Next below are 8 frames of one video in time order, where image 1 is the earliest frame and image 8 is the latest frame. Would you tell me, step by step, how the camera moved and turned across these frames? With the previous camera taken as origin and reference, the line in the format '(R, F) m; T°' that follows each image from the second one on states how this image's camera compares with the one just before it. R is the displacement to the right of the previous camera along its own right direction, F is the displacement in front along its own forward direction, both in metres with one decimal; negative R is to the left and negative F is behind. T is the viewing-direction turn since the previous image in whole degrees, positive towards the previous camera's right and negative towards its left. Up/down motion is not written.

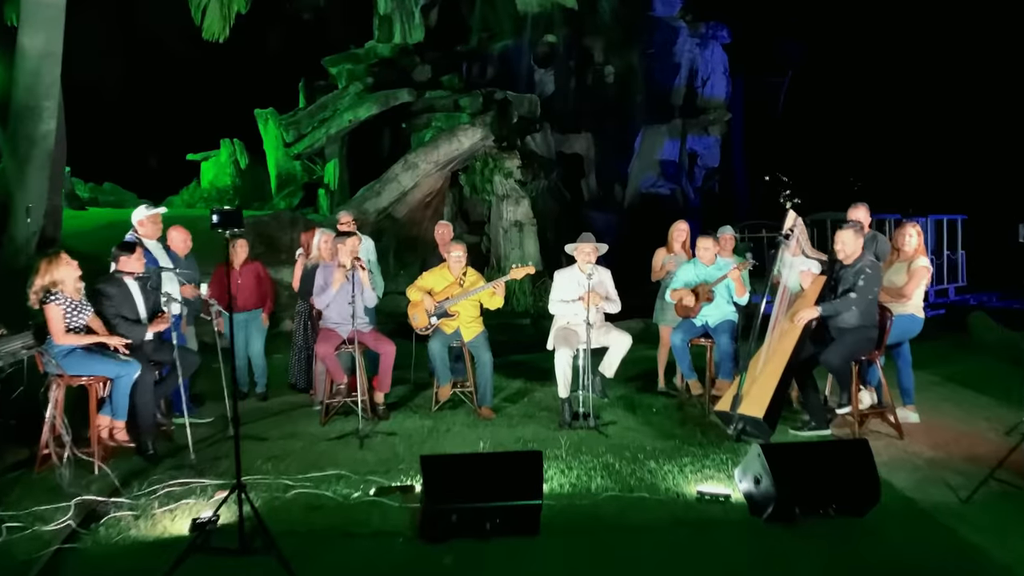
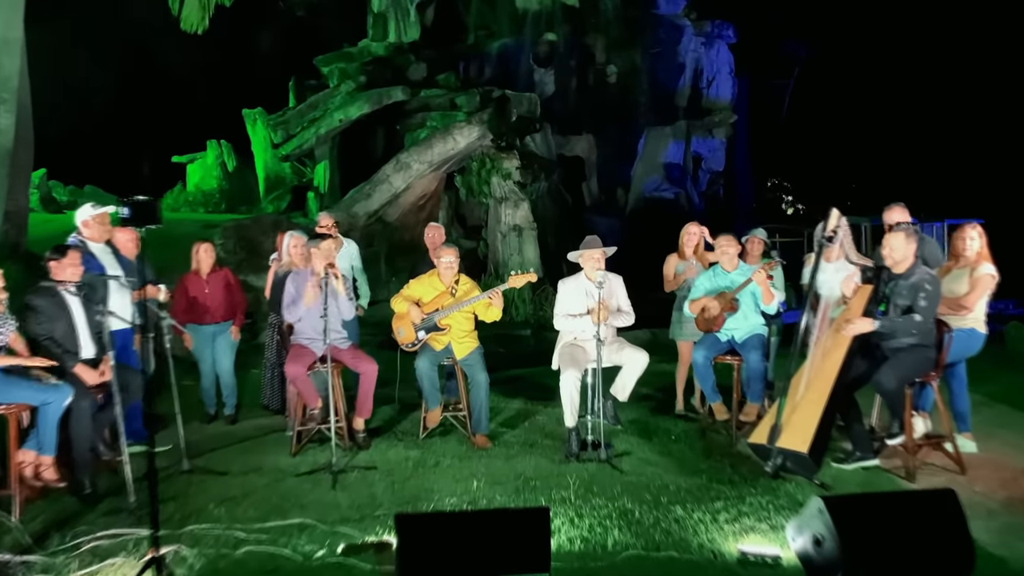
(0.0, +0.7) m; 0°
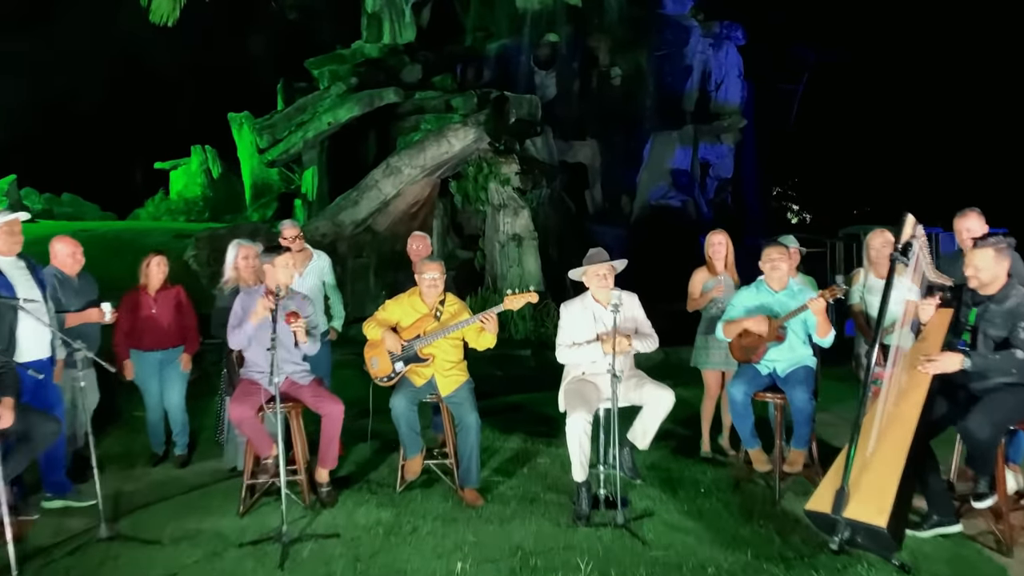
(0.0, +0.9) m; 0°
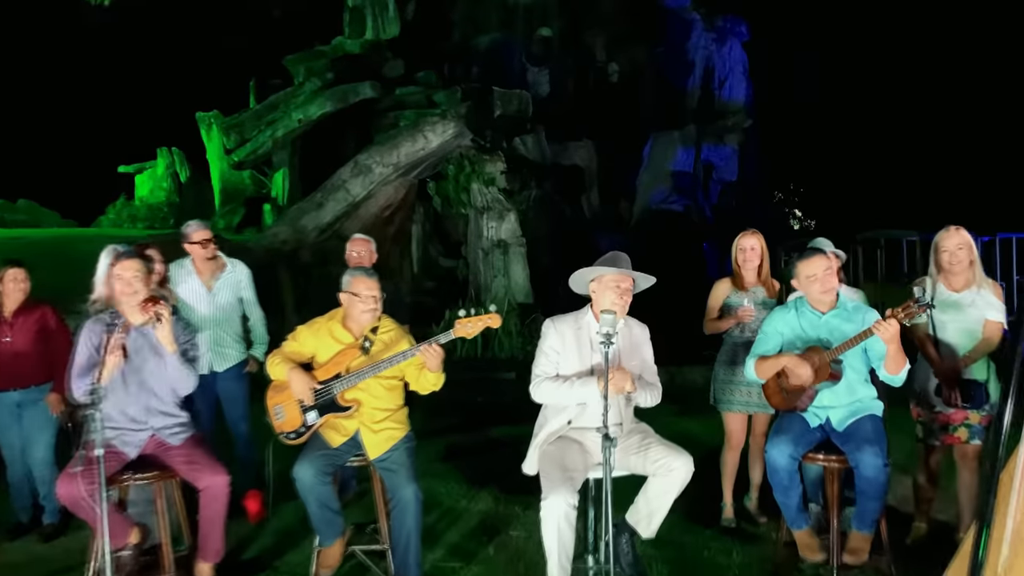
(+0.2, +1.2) m; 0°
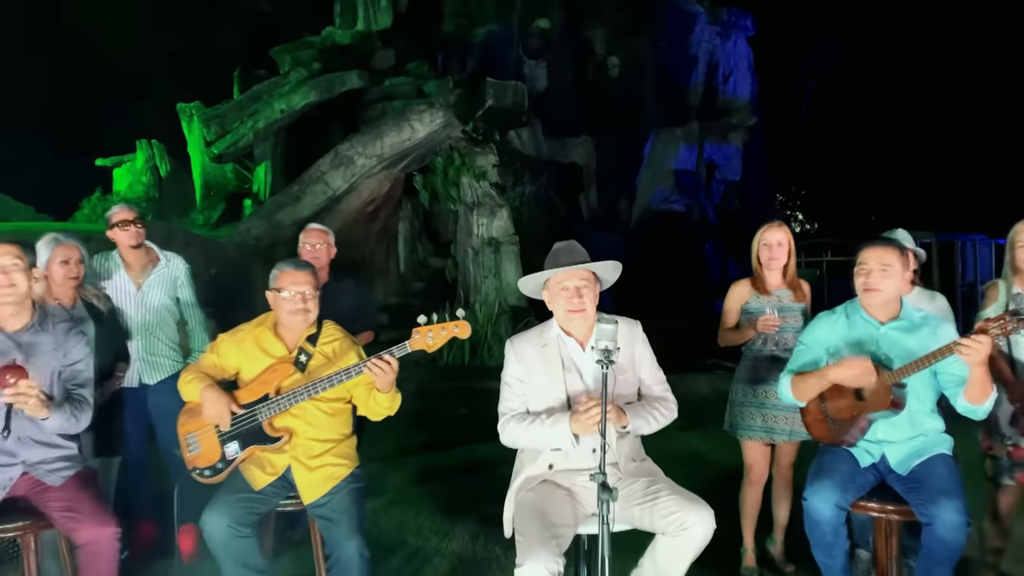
(+0.1, +0.7) m; 0°
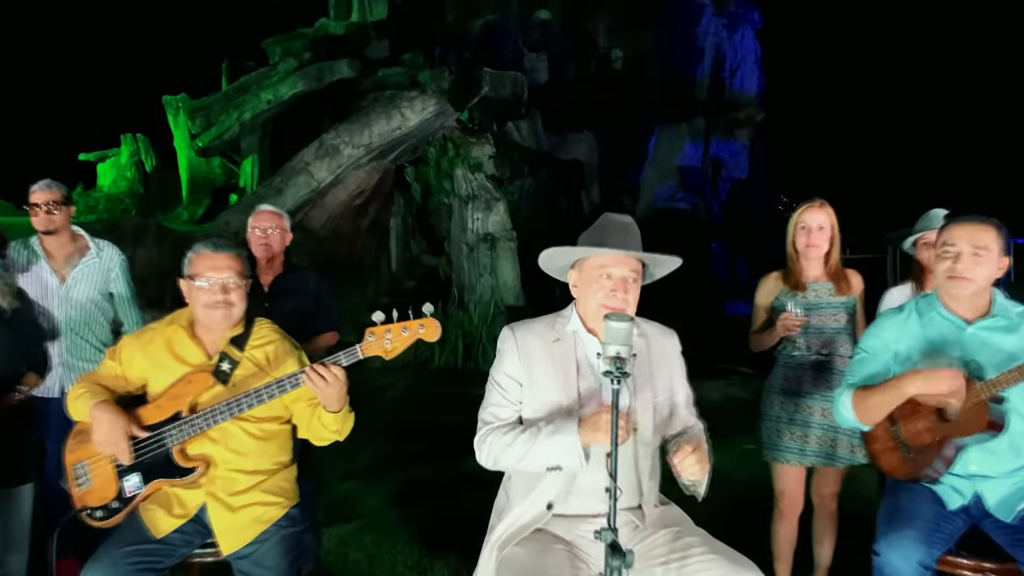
(+0.1, +0.6) m; 0°
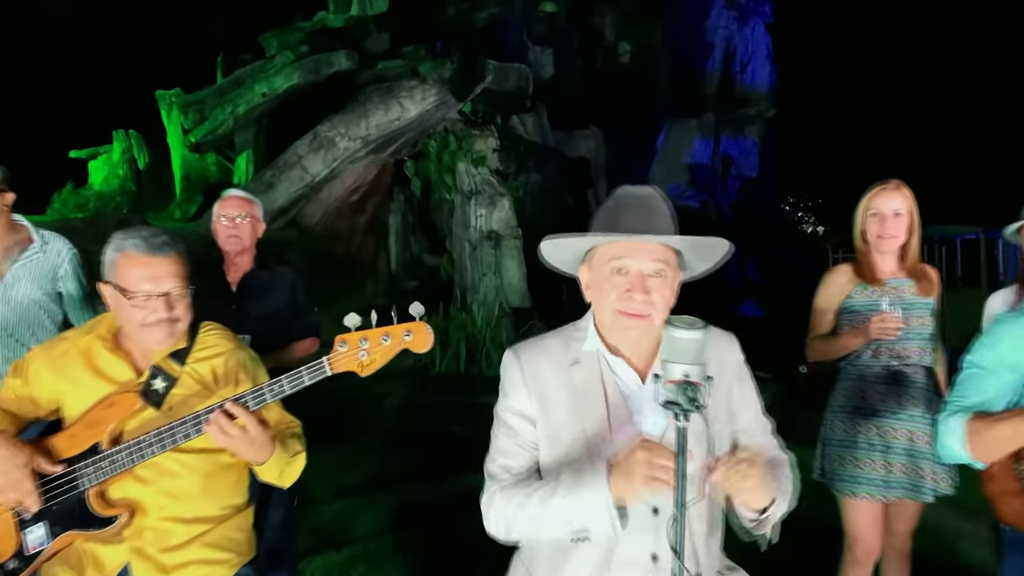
(0.0, +0.5) m; 0°
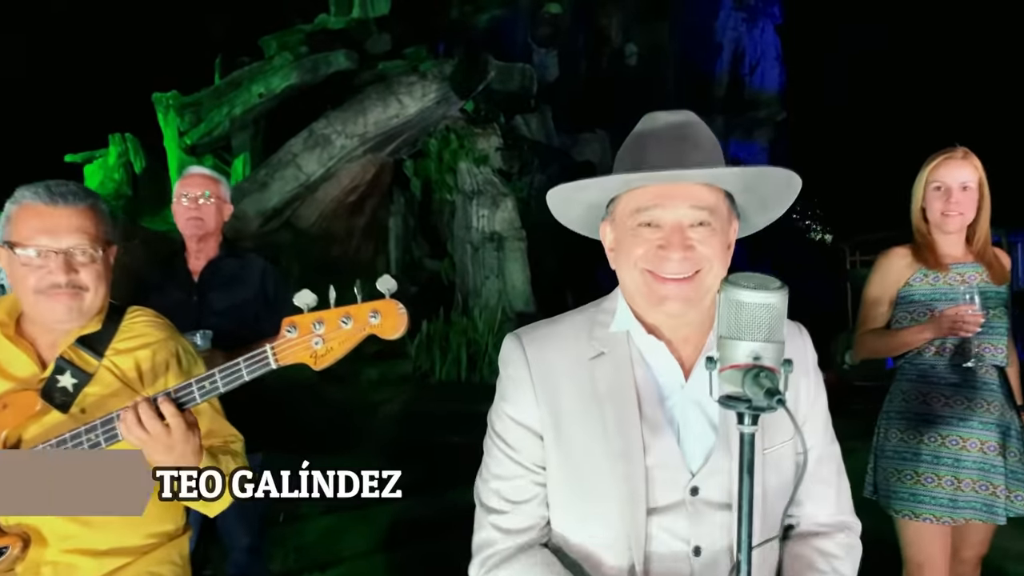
(0.0, +0.3) m; 0°
